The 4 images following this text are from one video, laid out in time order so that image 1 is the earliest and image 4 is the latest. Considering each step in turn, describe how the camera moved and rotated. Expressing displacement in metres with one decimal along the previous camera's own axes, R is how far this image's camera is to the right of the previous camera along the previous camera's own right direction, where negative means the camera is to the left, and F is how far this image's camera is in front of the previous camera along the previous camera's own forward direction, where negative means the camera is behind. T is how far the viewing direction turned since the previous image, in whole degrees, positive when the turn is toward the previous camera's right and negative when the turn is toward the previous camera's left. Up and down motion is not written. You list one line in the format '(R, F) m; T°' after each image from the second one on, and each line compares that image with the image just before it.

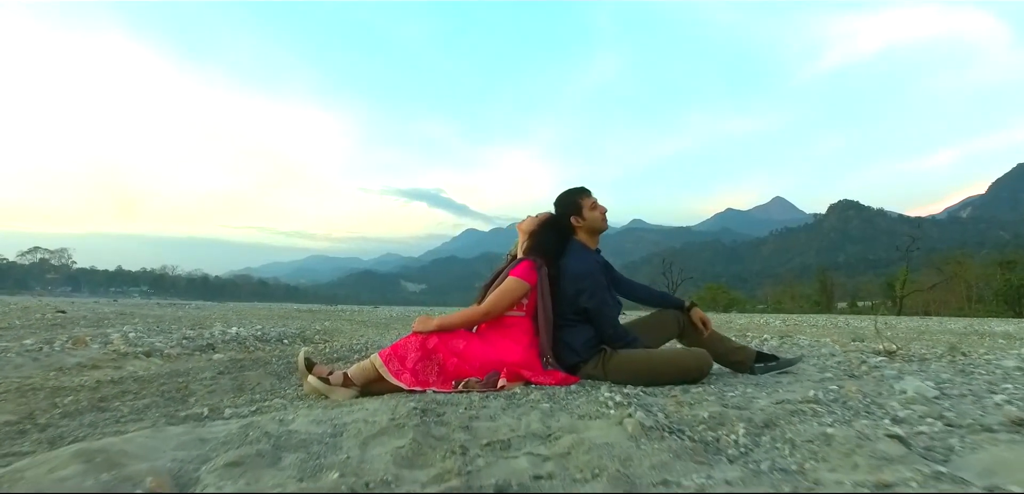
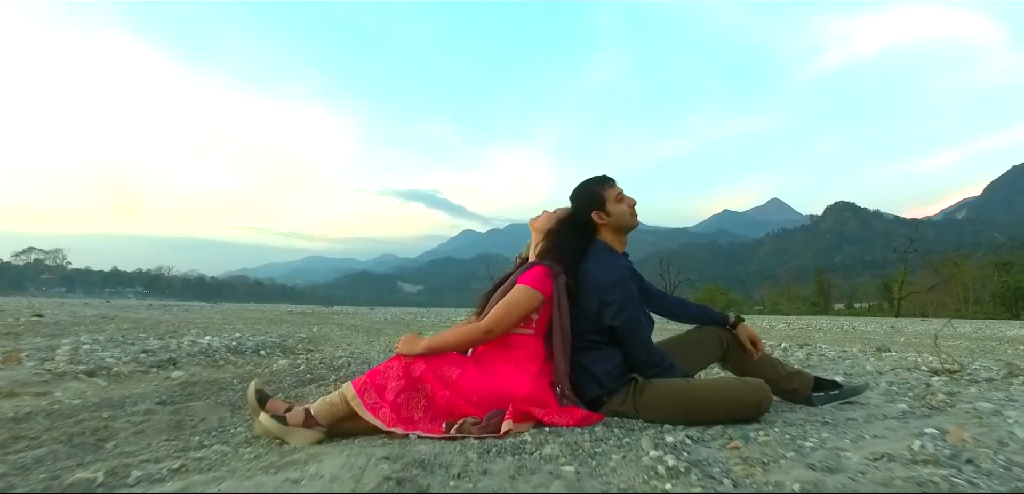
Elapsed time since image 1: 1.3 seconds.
(-0.1, +0.9) m; 0°
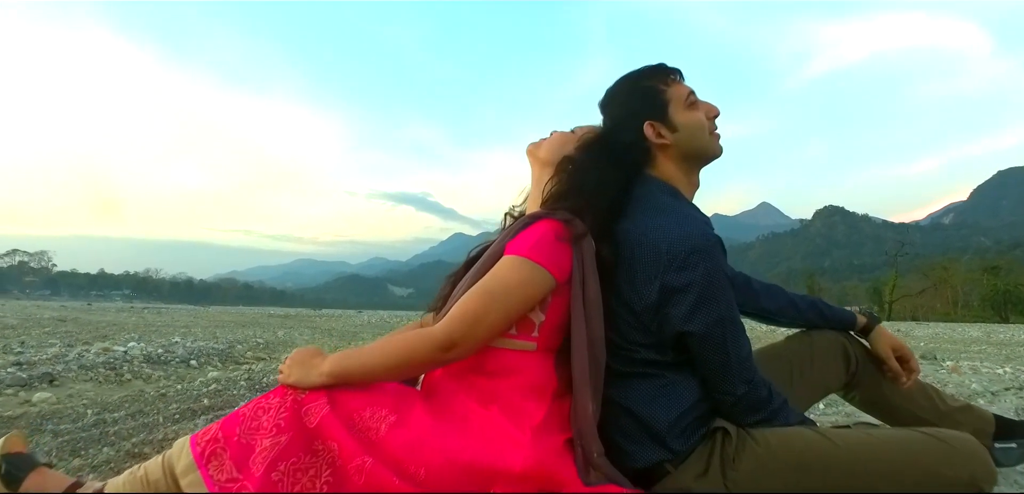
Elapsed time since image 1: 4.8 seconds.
(0.0, +1.7) m; +1°
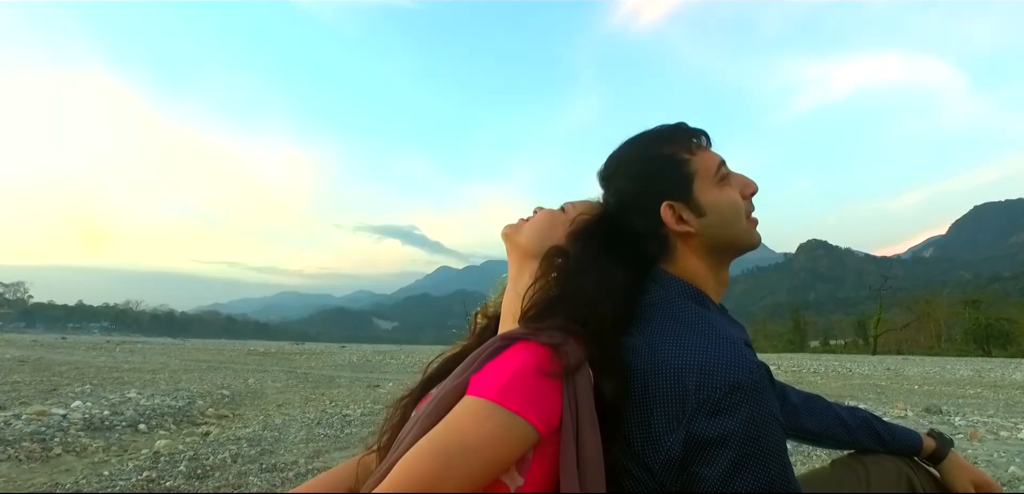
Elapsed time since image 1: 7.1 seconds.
(0.0, +0.6) m; +1°
